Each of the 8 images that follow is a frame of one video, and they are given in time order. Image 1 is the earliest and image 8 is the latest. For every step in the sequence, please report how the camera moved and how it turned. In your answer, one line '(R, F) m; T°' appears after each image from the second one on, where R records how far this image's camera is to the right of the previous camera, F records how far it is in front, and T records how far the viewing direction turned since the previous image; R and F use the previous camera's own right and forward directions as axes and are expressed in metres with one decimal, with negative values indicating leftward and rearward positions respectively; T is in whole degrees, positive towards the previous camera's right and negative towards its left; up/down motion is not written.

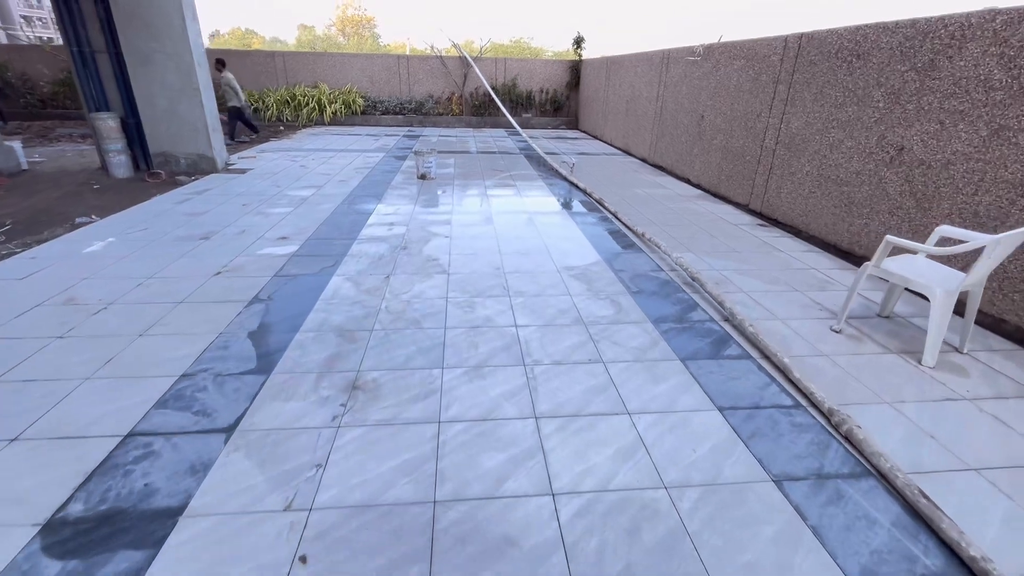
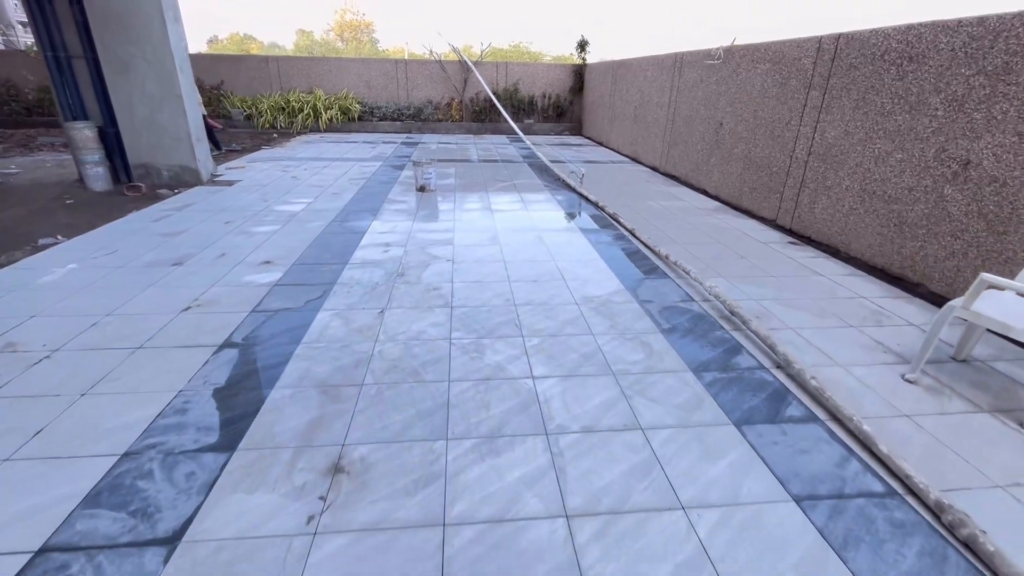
(-0.1, +0.4) m; 0°
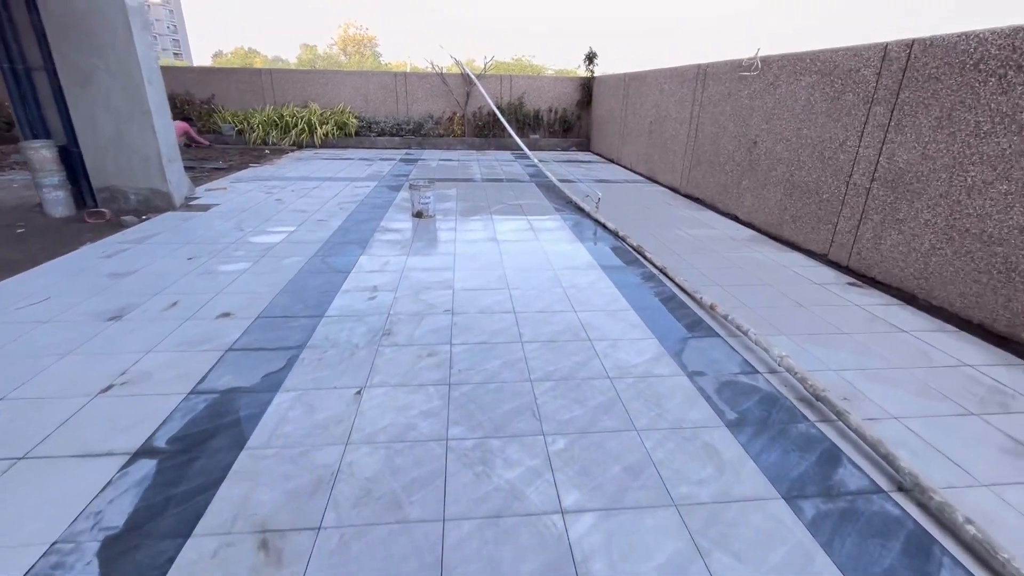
(-0.1, +0.6) m; 0°
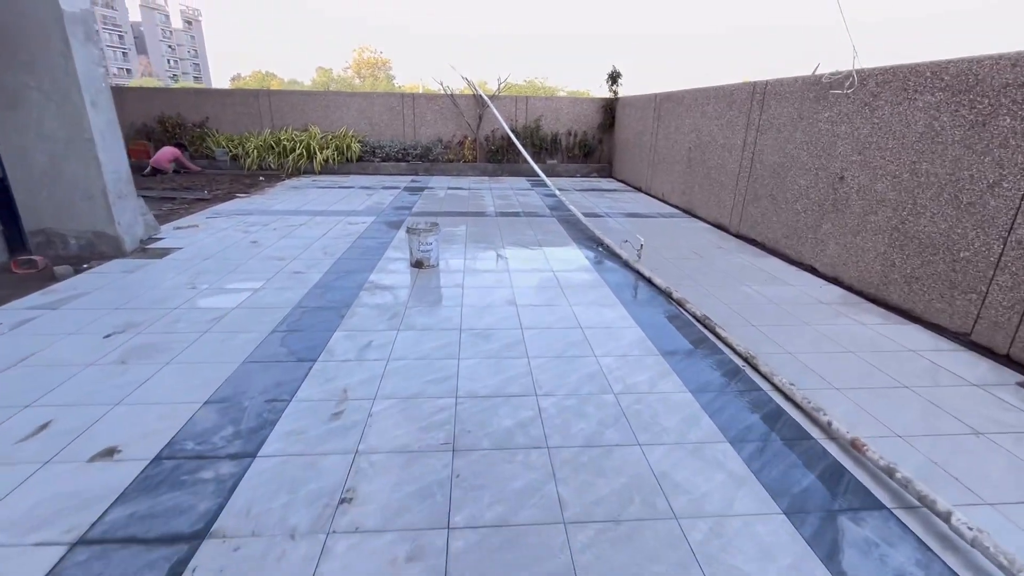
(-0.1, +1.0) m; -1°
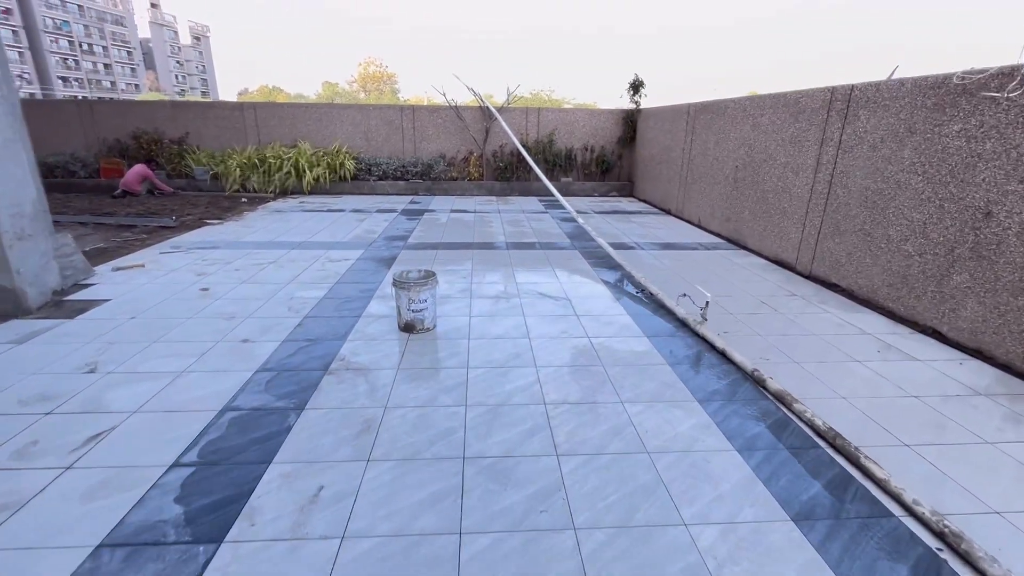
(-0.1, +1.0) m; -1°
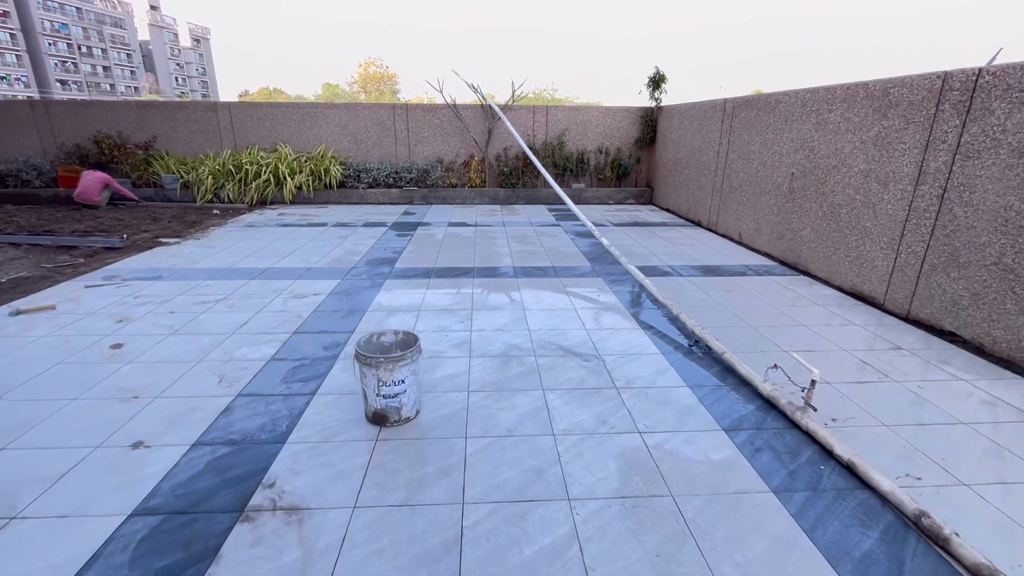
(-0.1, +0.9) m; 0°
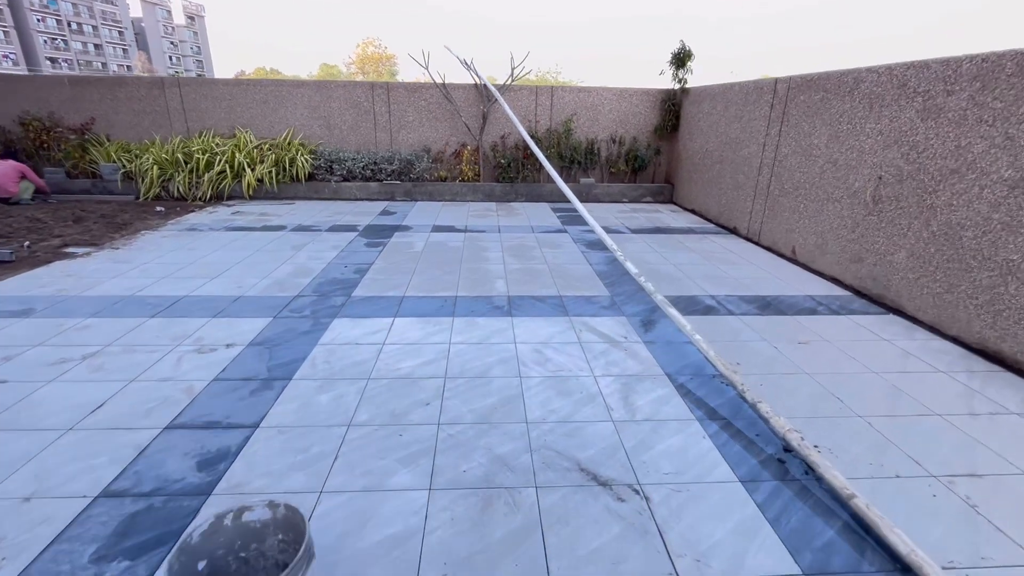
(0.0, +1.1) m; 0°
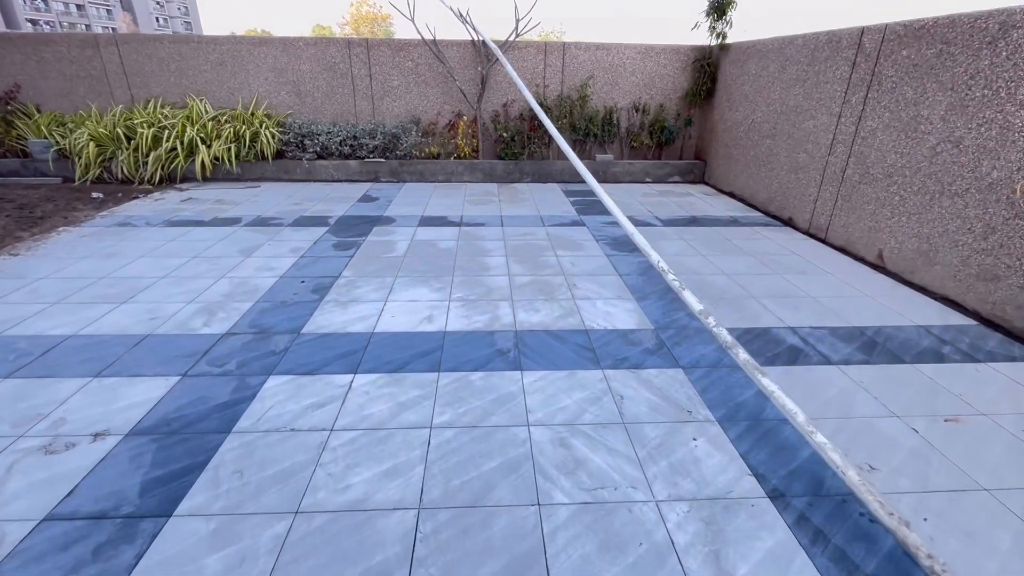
(0.0, +0.9) m; 0°
